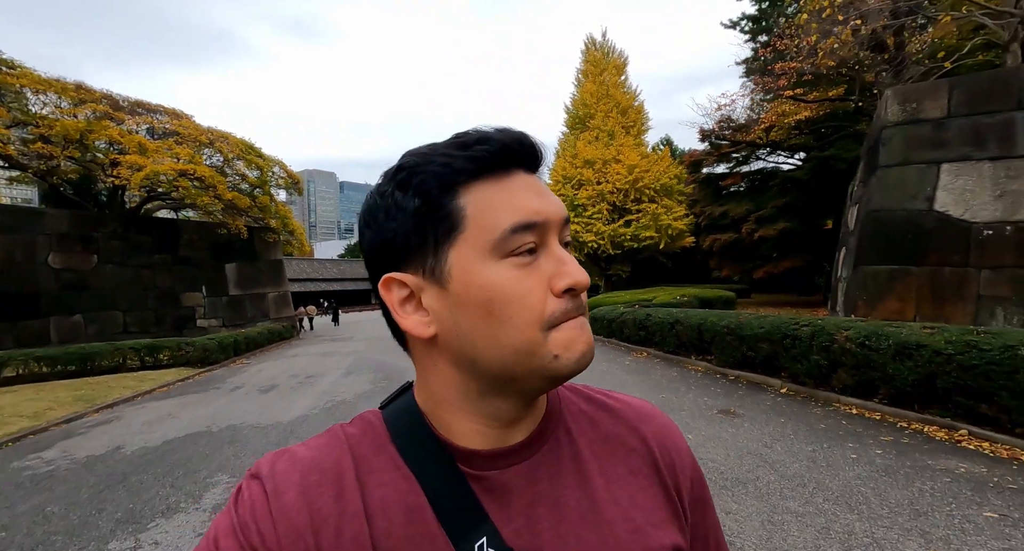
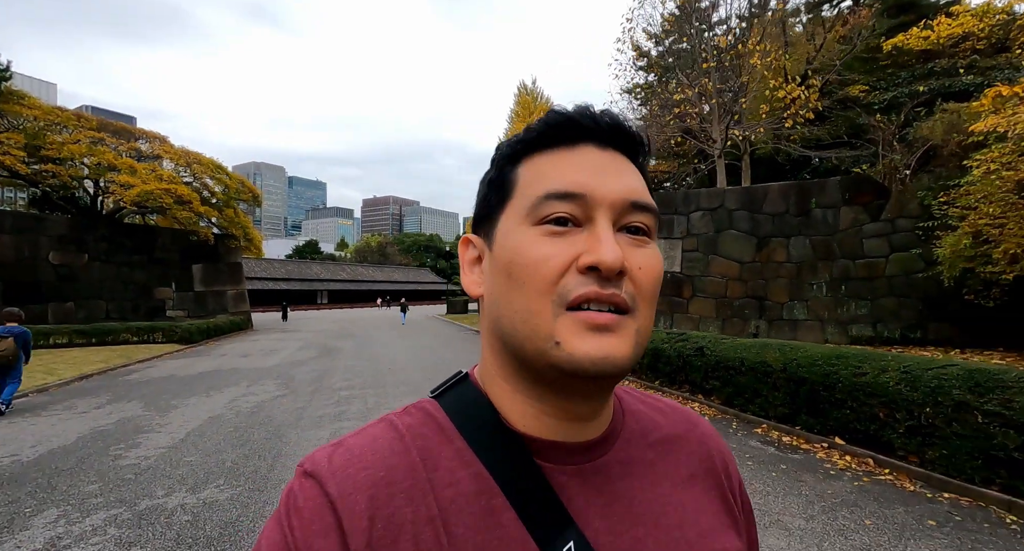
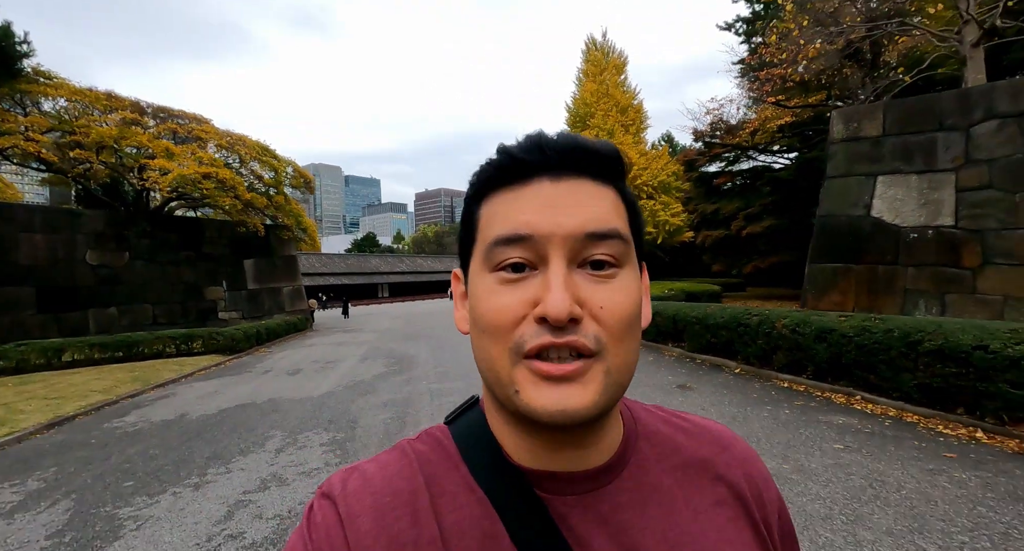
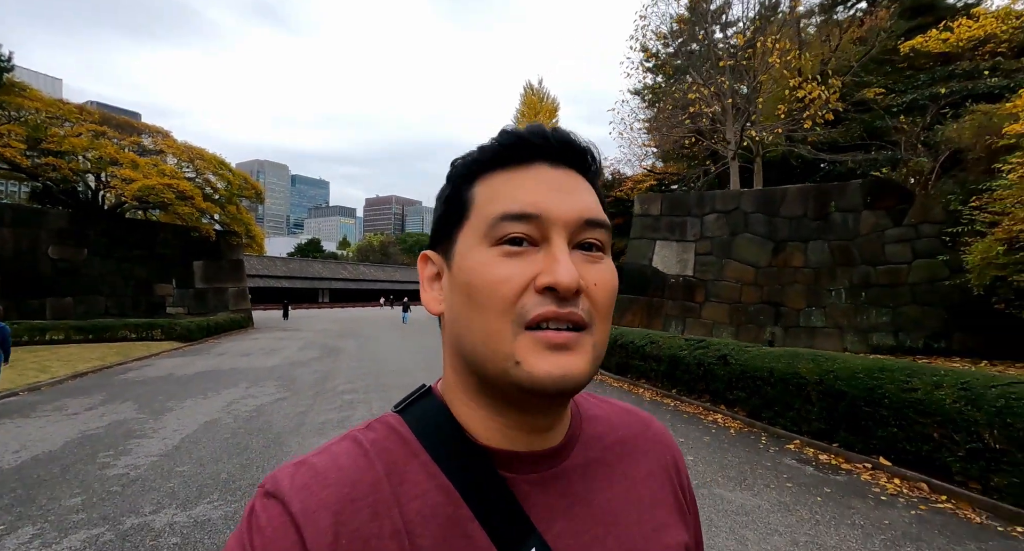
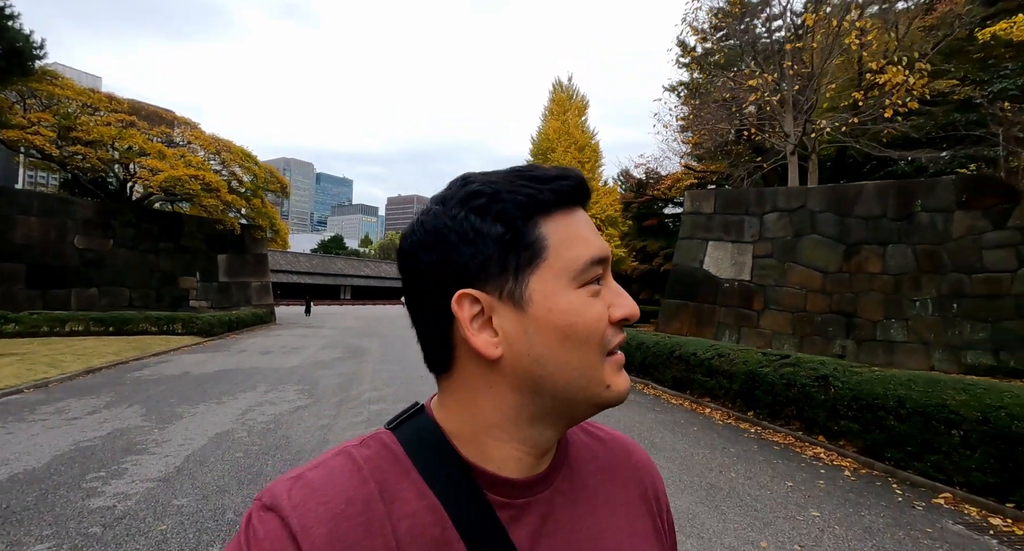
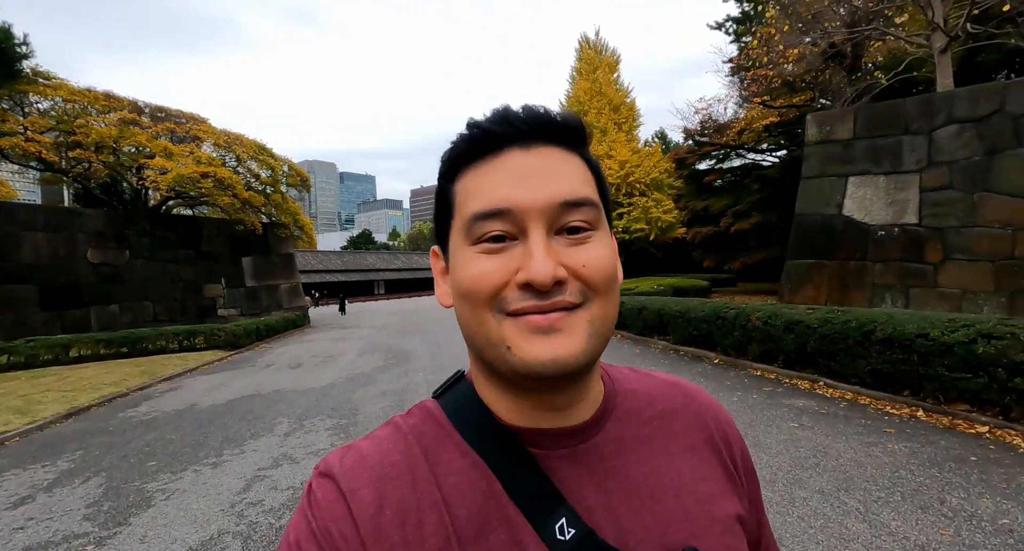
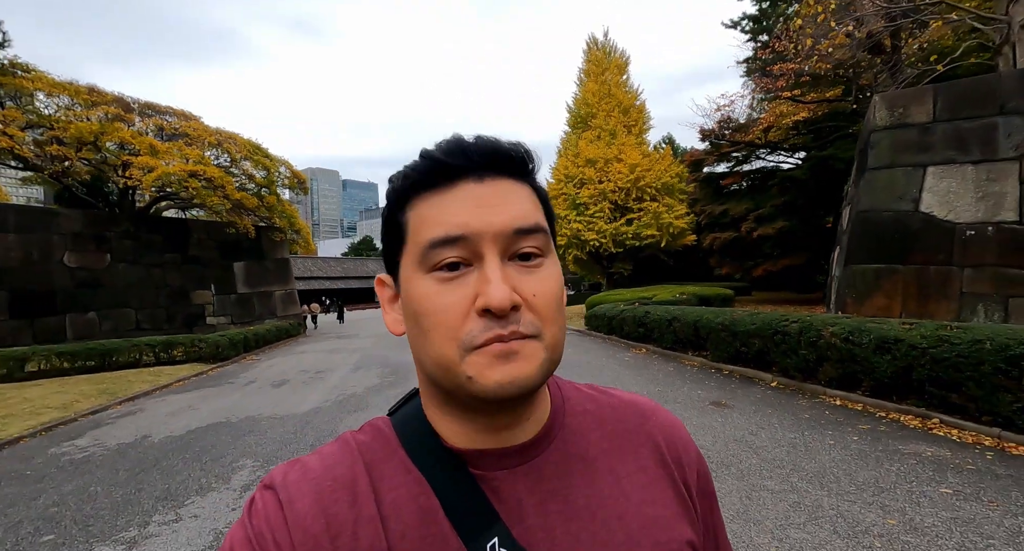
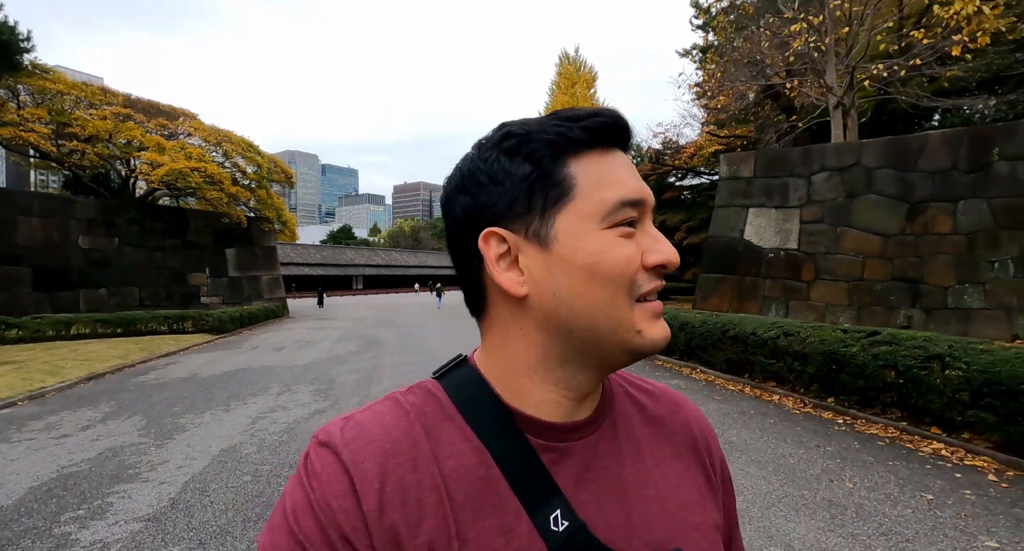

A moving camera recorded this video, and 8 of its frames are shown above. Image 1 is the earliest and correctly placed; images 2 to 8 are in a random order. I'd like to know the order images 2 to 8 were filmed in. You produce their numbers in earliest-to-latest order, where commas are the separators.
7, 3, 6, 8, 5, 4, 2
